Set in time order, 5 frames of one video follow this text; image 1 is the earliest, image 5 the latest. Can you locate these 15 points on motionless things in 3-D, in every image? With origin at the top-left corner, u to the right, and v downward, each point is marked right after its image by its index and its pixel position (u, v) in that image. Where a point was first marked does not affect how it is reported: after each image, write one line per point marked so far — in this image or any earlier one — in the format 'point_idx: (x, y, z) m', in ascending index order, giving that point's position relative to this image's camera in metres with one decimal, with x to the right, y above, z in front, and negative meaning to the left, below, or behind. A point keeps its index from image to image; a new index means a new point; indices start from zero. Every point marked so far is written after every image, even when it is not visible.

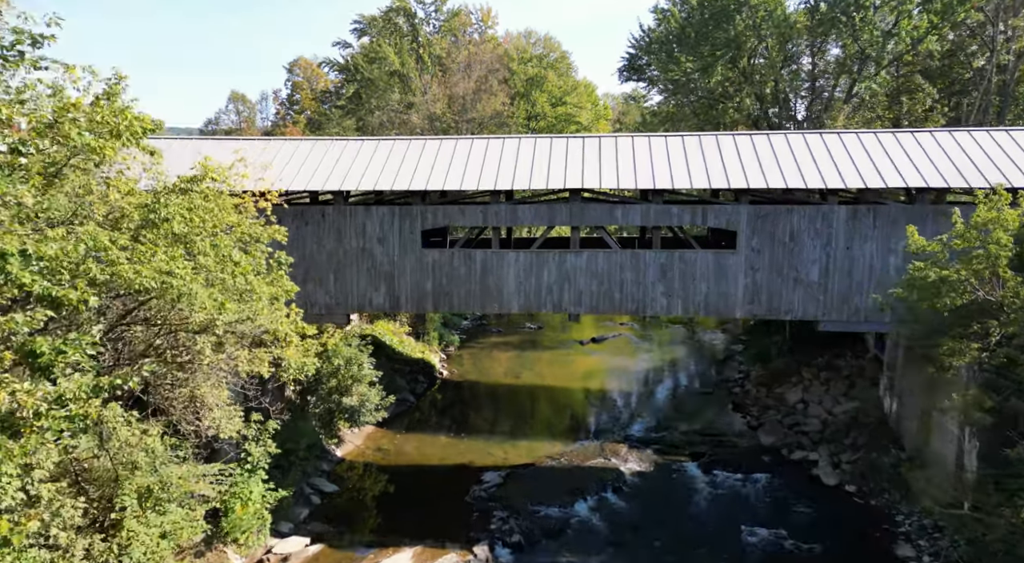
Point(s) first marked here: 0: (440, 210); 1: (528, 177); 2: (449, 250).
0: (-1.1, +1.1, +10.9) m
1: (+0.2, +1.6, +10.7) m
2: (-1.0, +0.5, +11.0) m
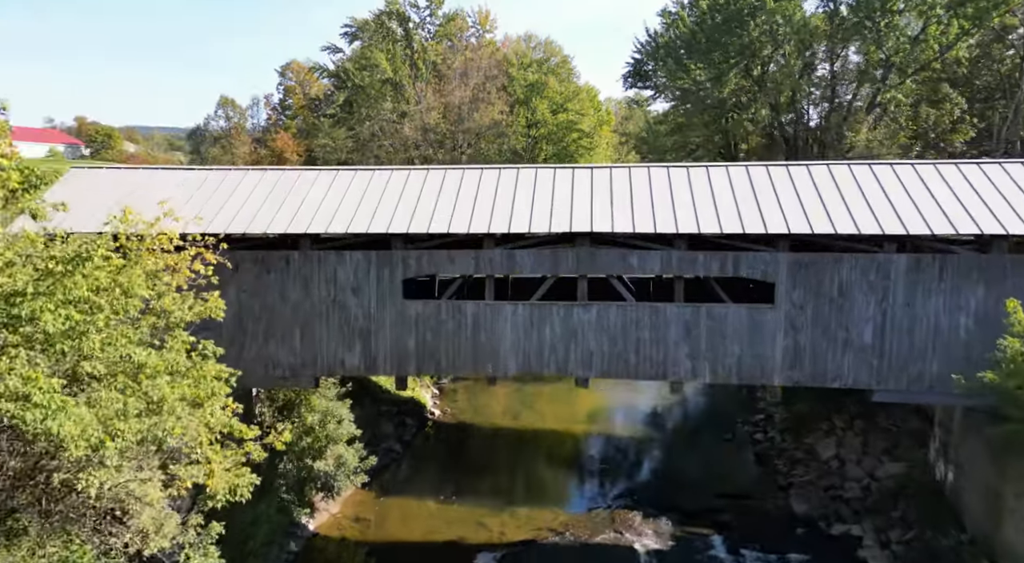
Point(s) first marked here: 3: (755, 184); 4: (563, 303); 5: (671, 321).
0: (-1.2, +0.4, +9.3) m
1: (+0.2, +0.8, +9.0) m
2: (-1.0, -0.3, +9.4) m
3: (+3.3, +1.3, +9.4) m
4: (+0.7, -0.3, +9.2) m
5: (+2.1, -0.5, +9.1) m
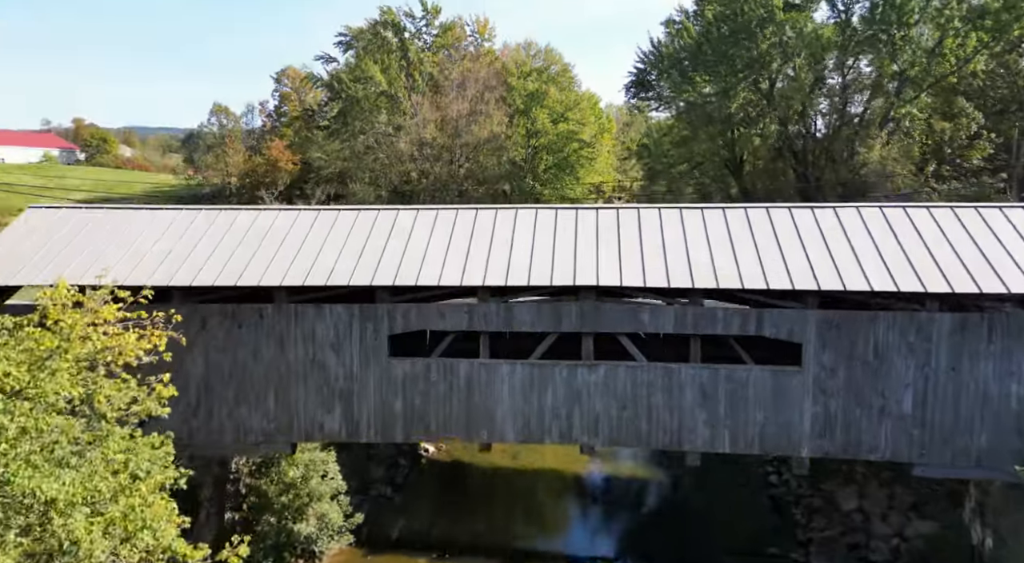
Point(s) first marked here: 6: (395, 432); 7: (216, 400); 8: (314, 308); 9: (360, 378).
0: (-1.2, -0.3, +8.4) m
1: (+0.2, +0.2, +8.1) m
2: (-1.1, -0.9, +8.5) m
3: (+3.2, +0.6, +8.5) m
4: (+0.6, -1.0, +8.3) m
5: (+2.0, -1.2, +8.2) m
6: (-1.4, -1.8, +8.5) m
7: (-3.6, -1.5, +8.6) m
8: (-2.4, -0.3, +8.4) m
9: (-1.8, -1.2, +8.5) m
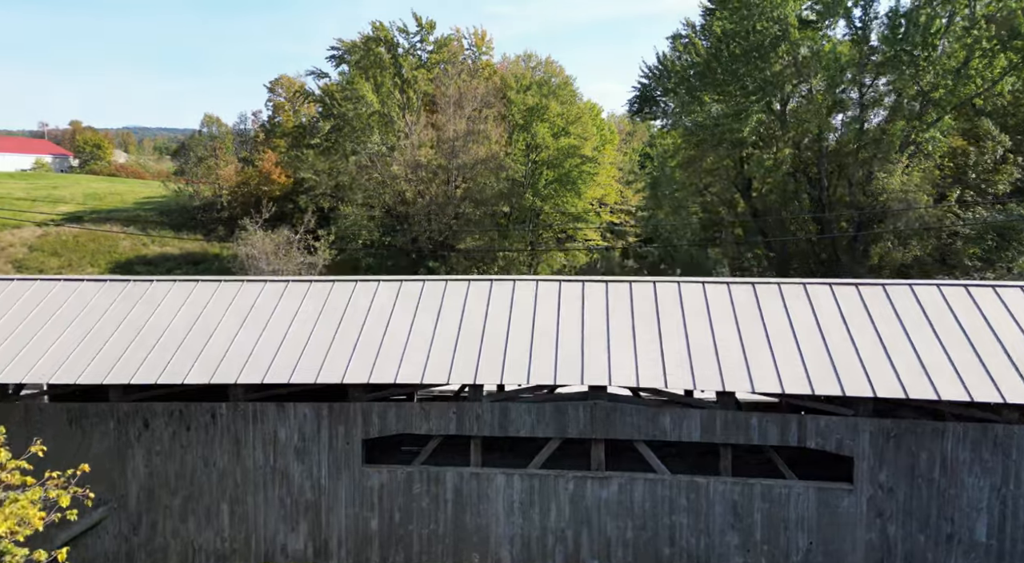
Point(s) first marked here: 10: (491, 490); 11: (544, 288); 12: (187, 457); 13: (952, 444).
0: (-1.2, -1.3, +7.1) m
1: (+0.1, -0.8, +6.9) m
2: (-1.1, -1.9, +7.2) m
3: (+3.2, -0.4, +7.2) m
4: (+0.6, -1.9, +7.0) m
5: (+2.0, -2.2, +6.9) m
6: (-1.5, -2.8, +7.2) m
7: (-3.7, -2.4, +7.3) m
8: (-2.4, -1.3, +7.2) m
9: (-1.9, -2.2, +7.2) m
10: (-0.2, -2.1, +7.1) m
11: (+0.4, -0.1, +8.0) m
12: (-3.4, -1.8, +7.2) m
13: (+4.1, -1.5, +6.5) m
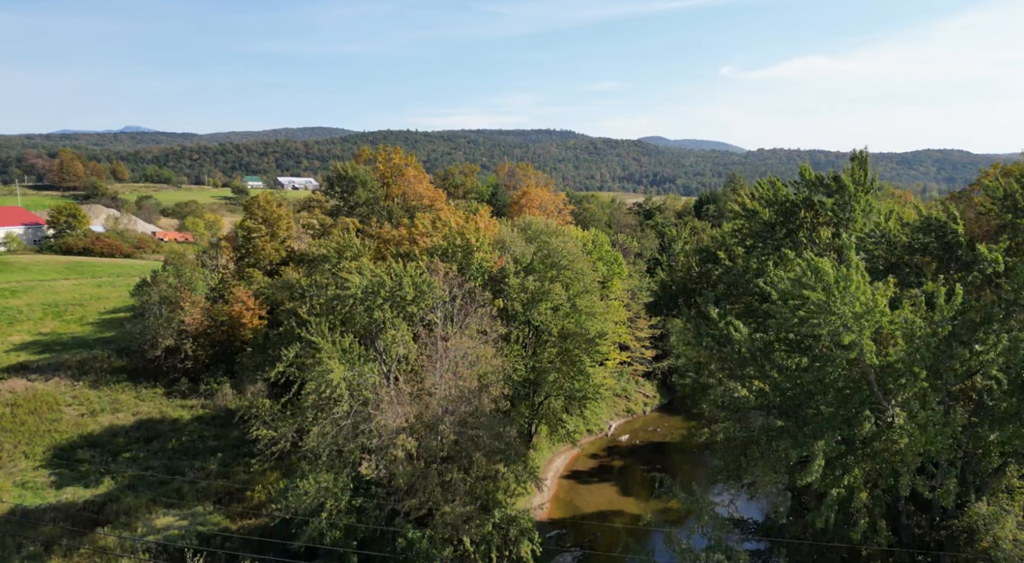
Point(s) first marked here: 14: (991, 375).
0: (-1.3, -9.9, +2.2) m
1: (+0.1, -9.4, +2.0) m
2: (-1.1, -10.5, +2.3) m
3: (+3.2, -8.9, +2.4) m
4: (+0.6, -10.5, +2.2) m
5: (+1.9, -10.7, +2.0) m
6: (-1.5, -11.4, +2.3) m
7: (-3.7, -11.0, +2.4) m
8: (-2.5, -9.9, +2.3) m
9: (-1.9, -10.7, +2.3) m
10: (-0.3, -10.7, +2.2) m
11: (+0.3, -8.7, +3.2) m
12: (-3.4, -10.4, +2.4) m
13: (+4.1, -10.1, +1.7) m
14: (+11.1, -2.2, +16.2) m
